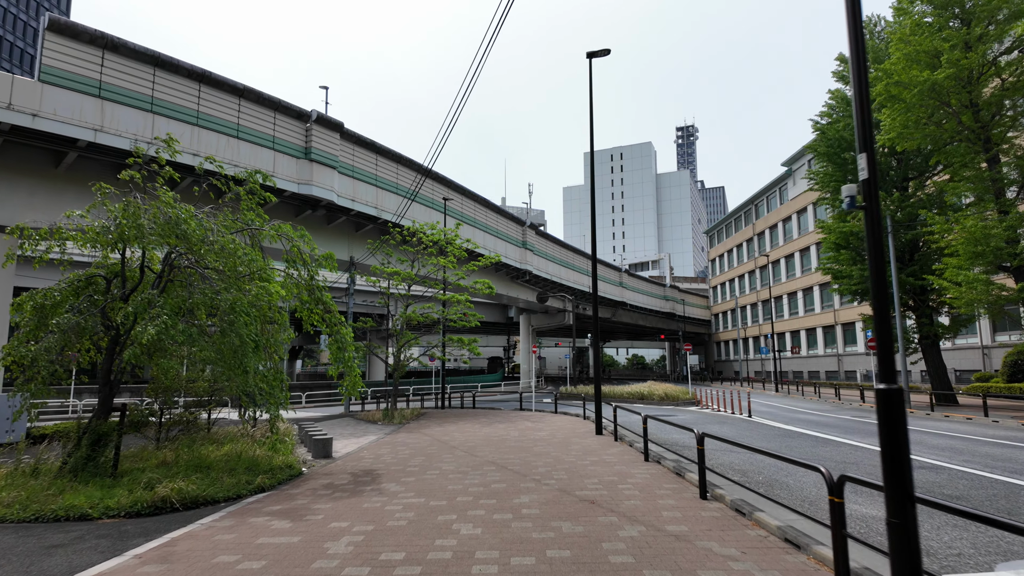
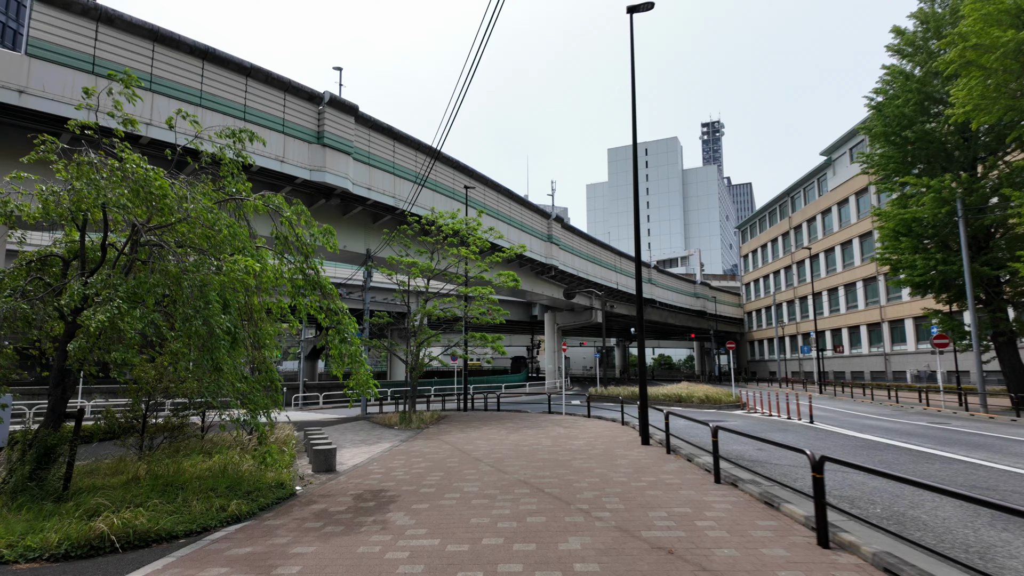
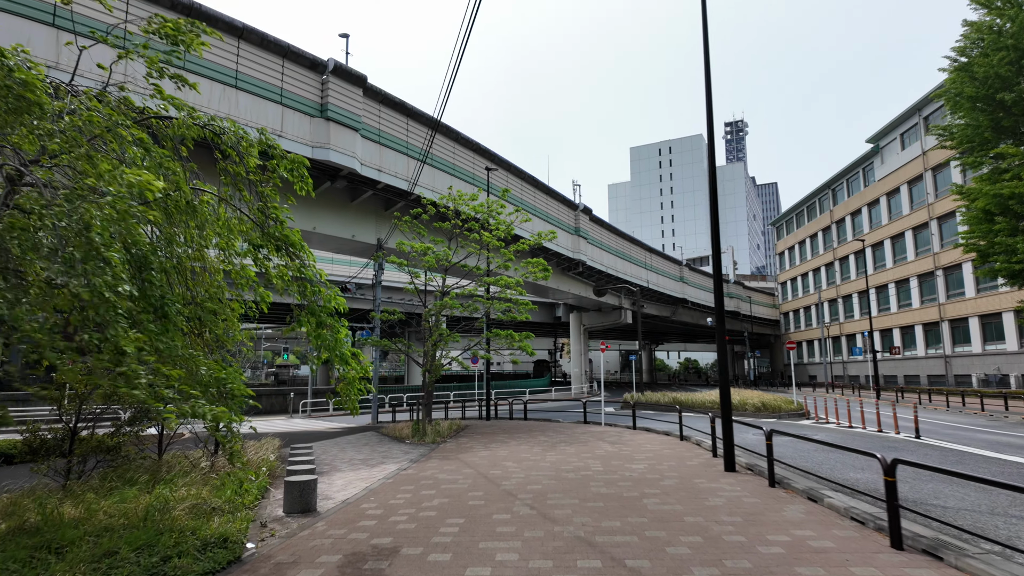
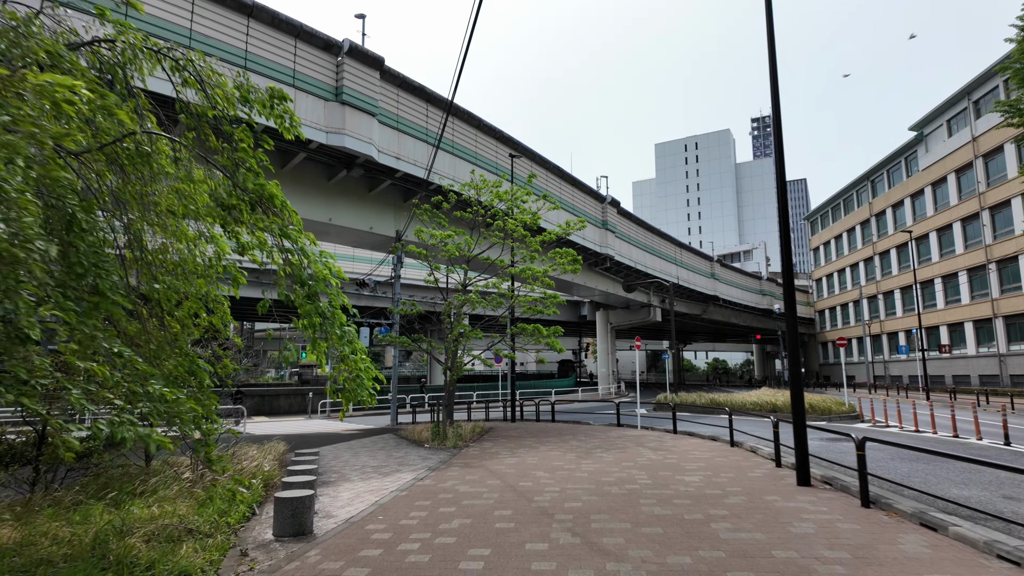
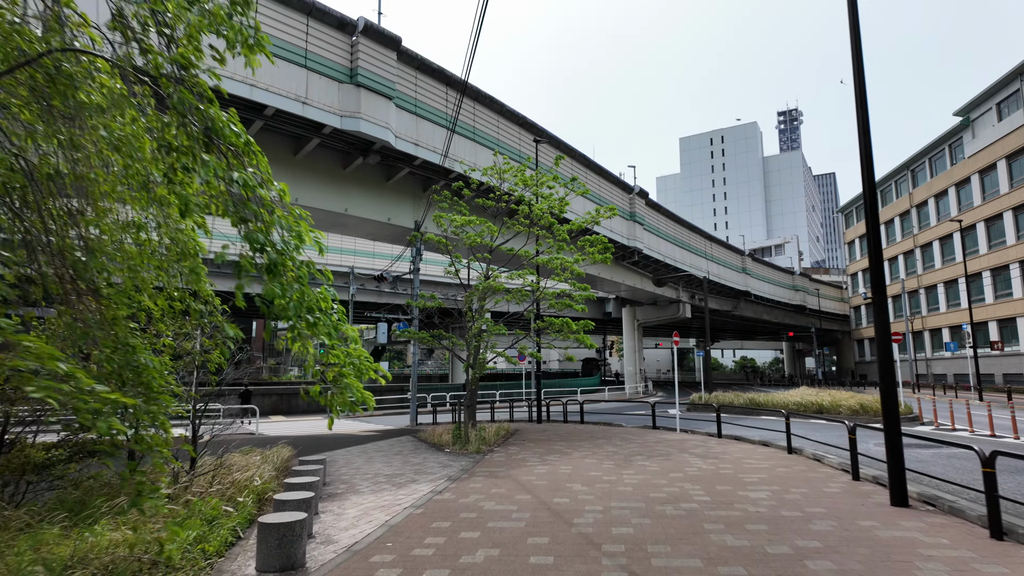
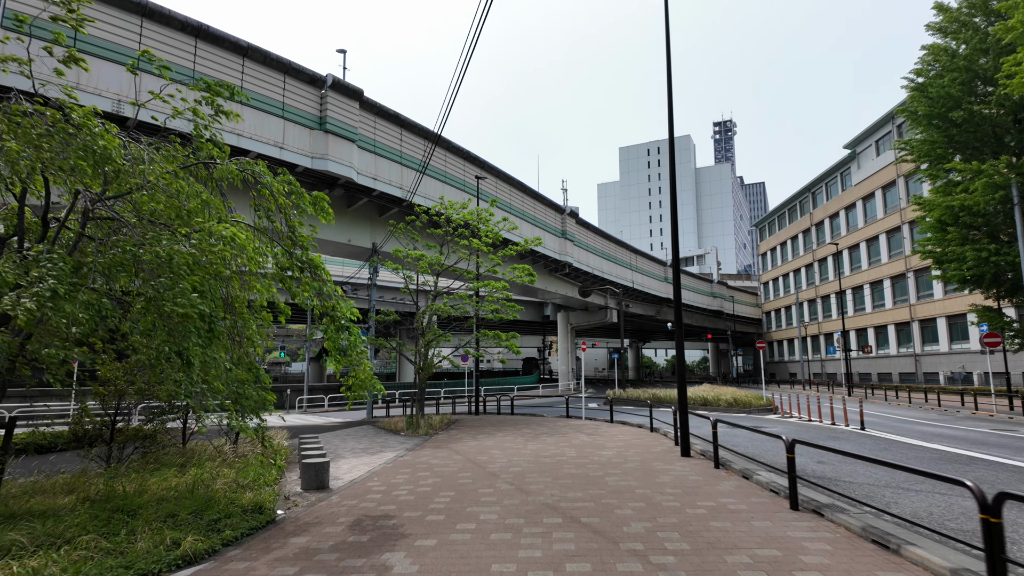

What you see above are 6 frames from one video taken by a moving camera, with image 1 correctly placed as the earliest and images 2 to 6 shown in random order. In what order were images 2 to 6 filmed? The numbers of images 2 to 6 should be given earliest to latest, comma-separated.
2, 6, 3, 4, 5
